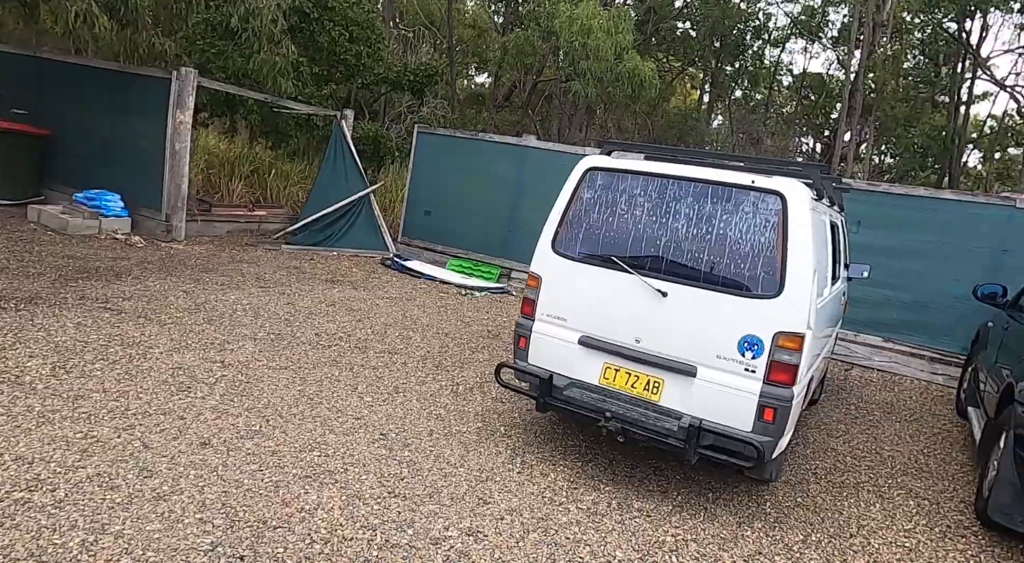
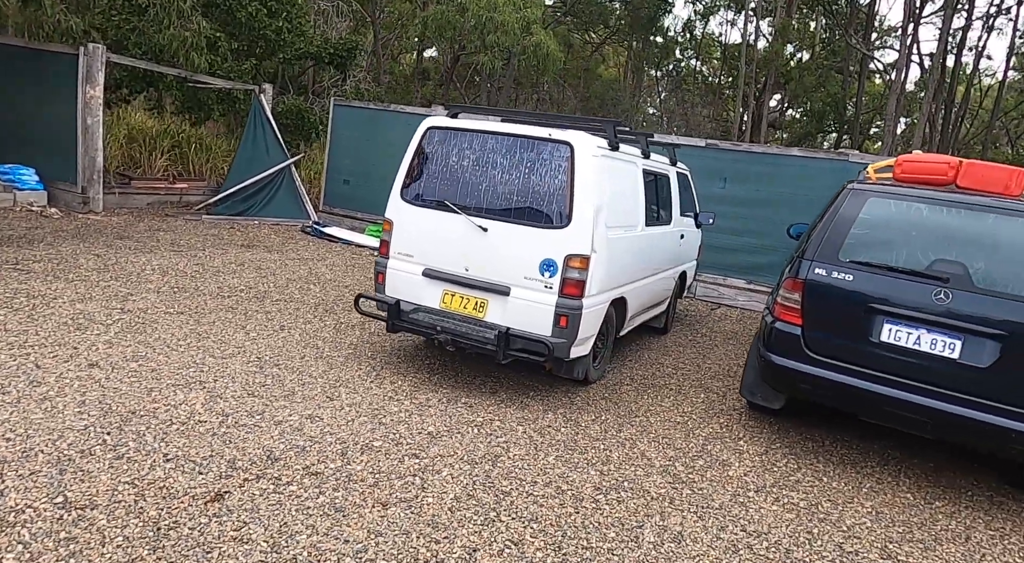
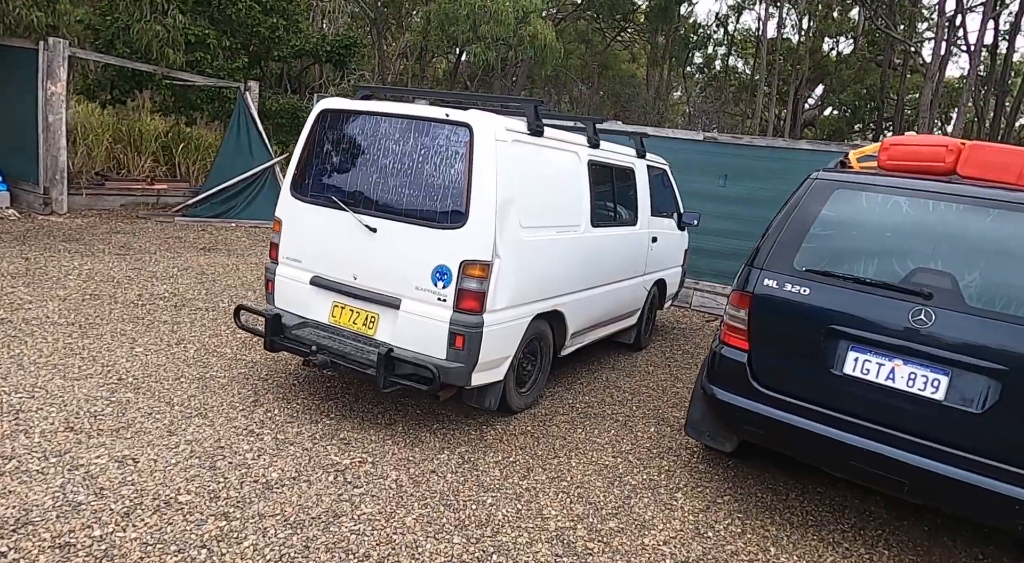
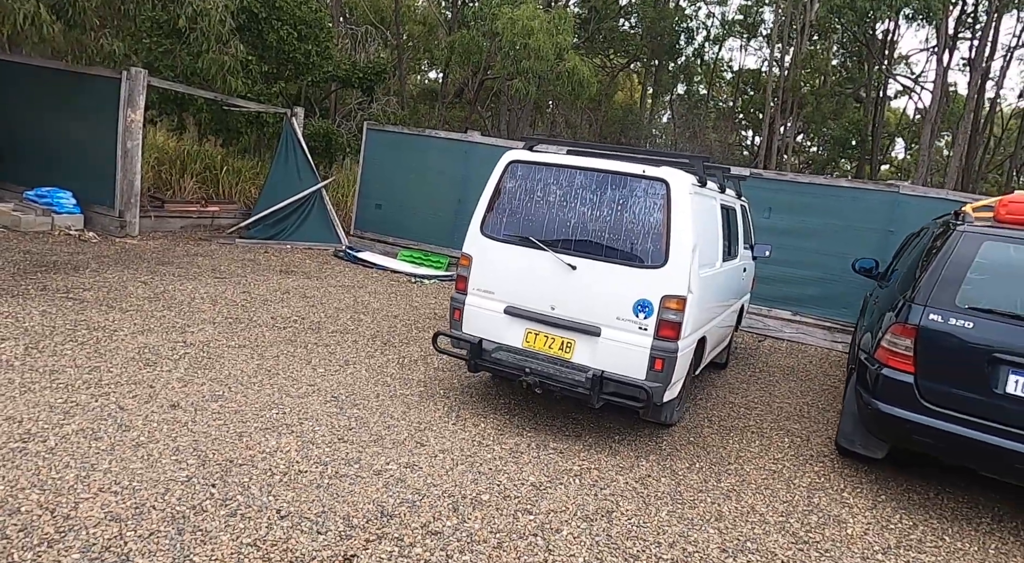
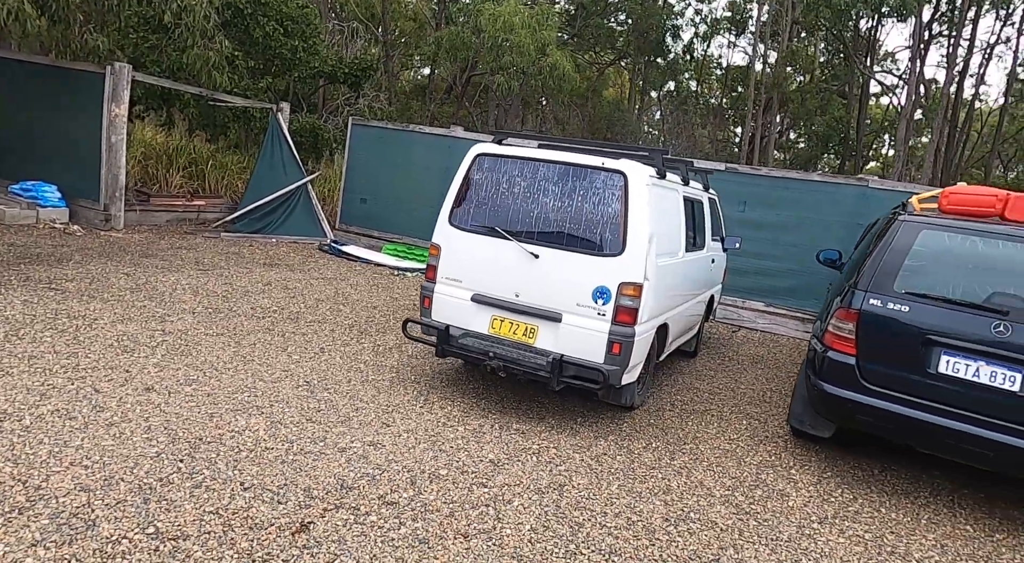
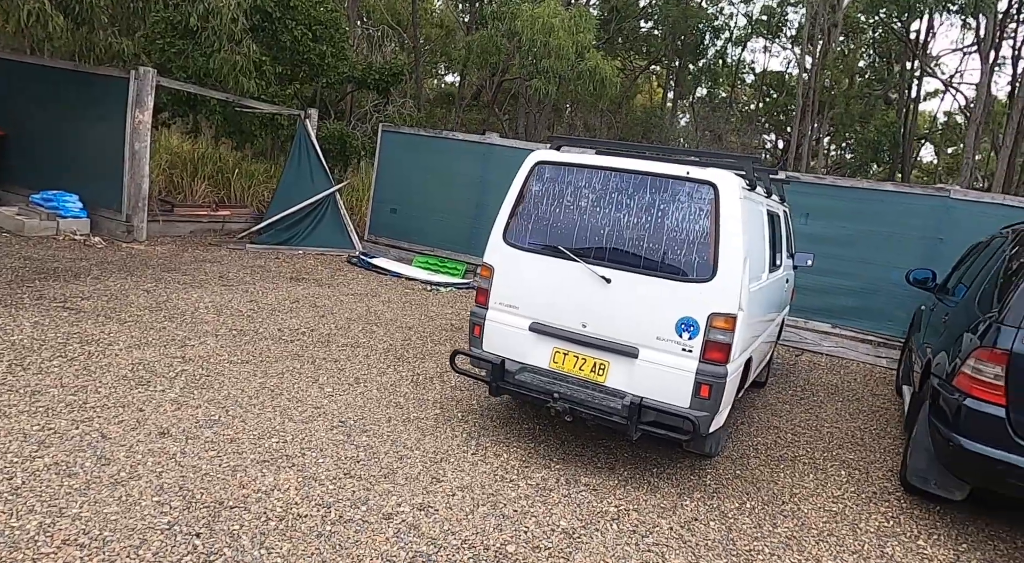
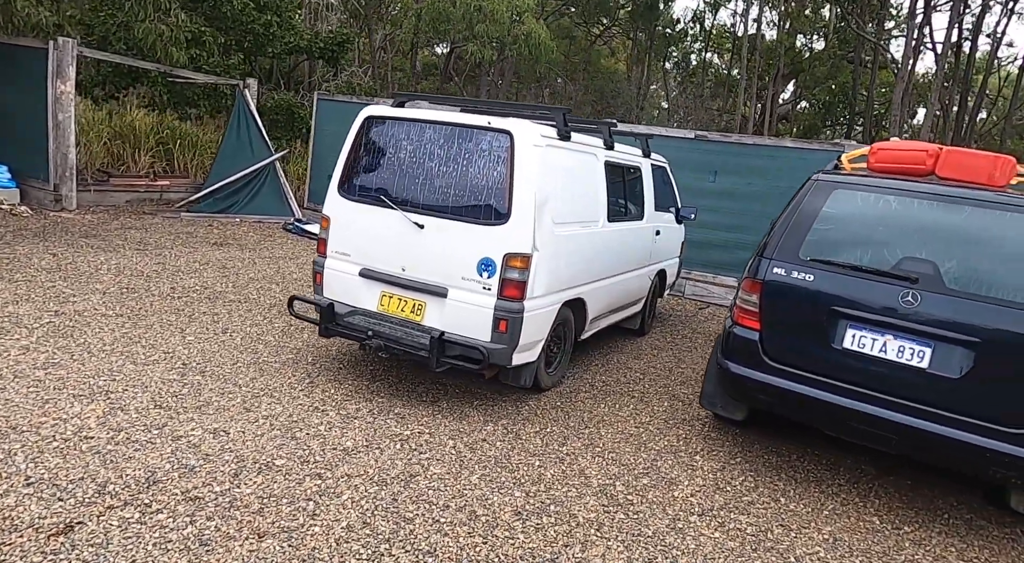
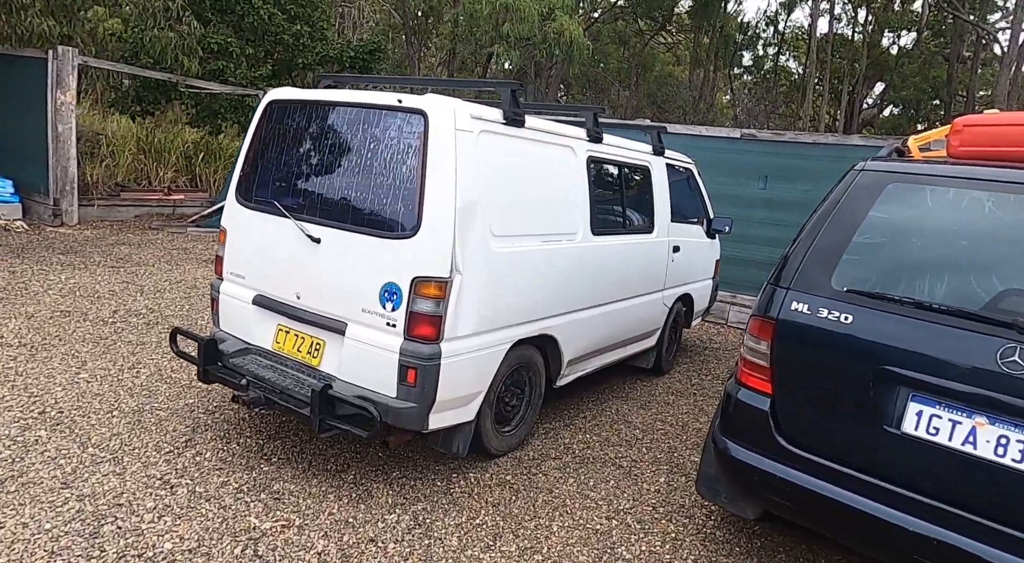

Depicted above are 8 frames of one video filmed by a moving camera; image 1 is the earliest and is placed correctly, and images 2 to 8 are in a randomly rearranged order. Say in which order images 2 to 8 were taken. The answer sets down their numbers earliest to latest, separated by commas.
6, 4, 5, 2, 7, 3, 8
